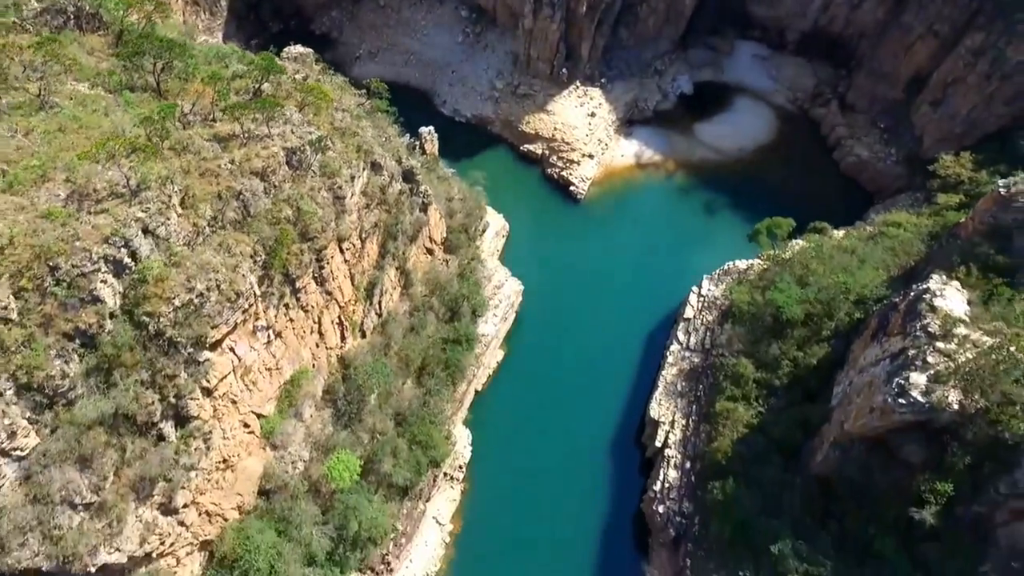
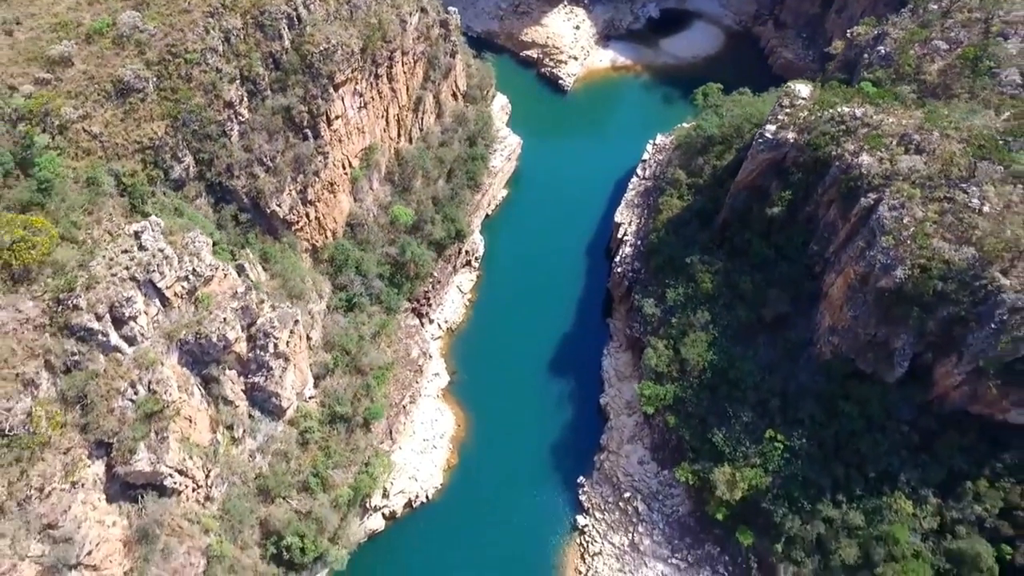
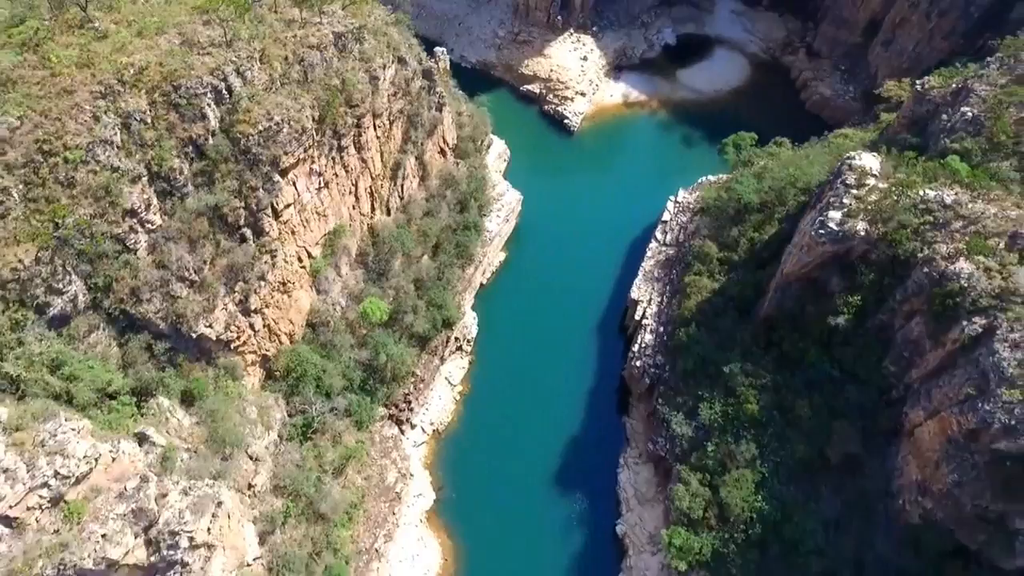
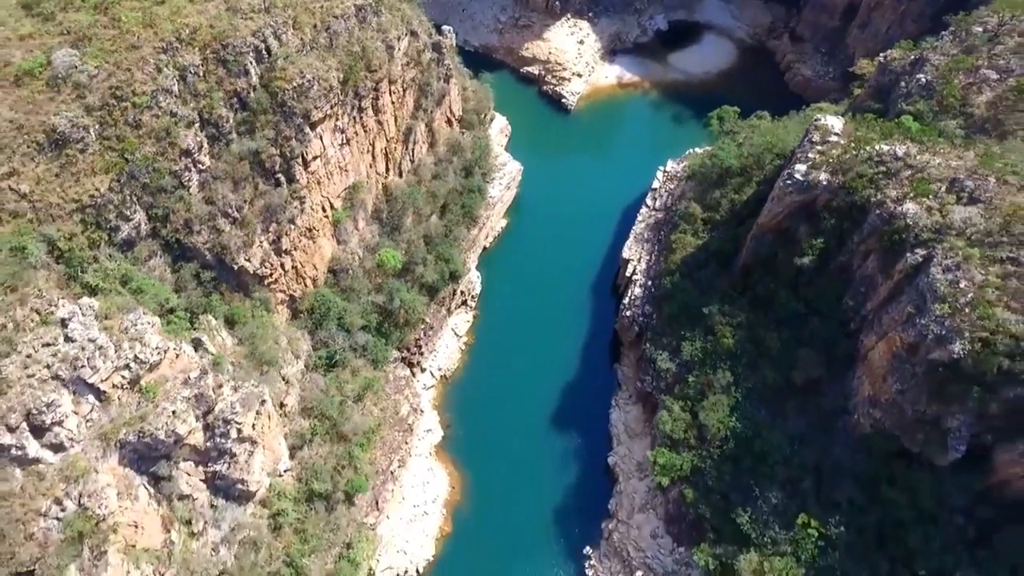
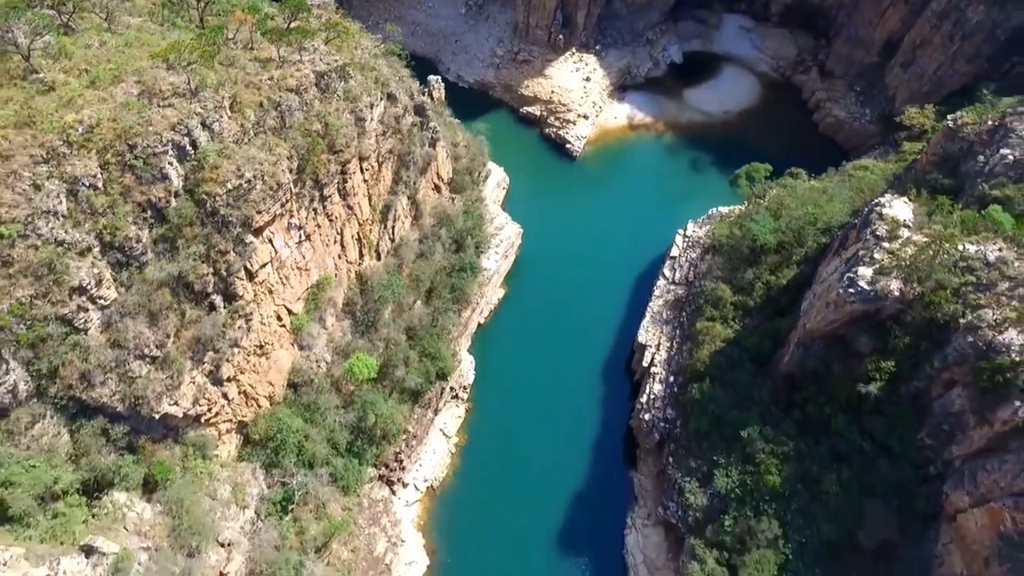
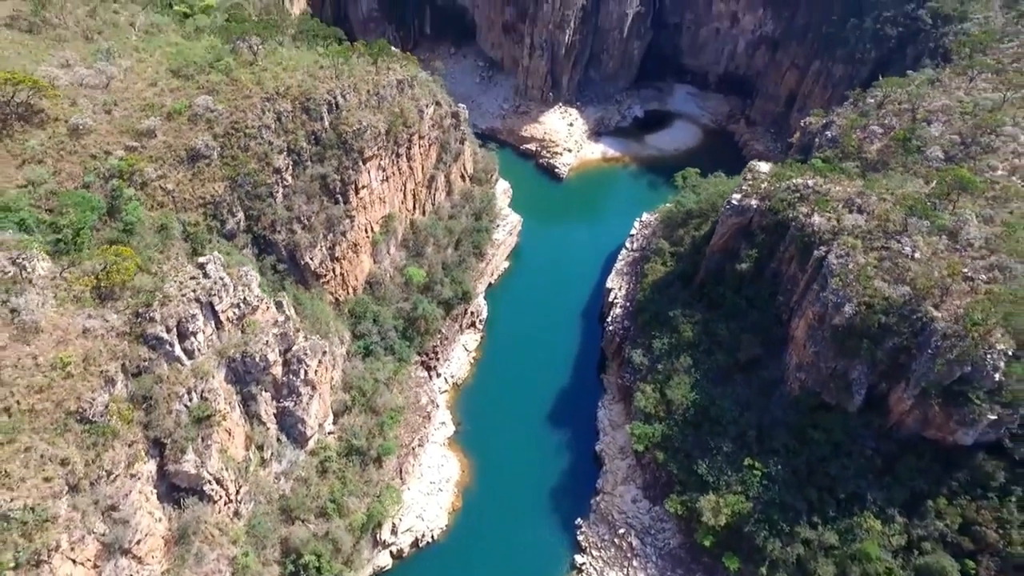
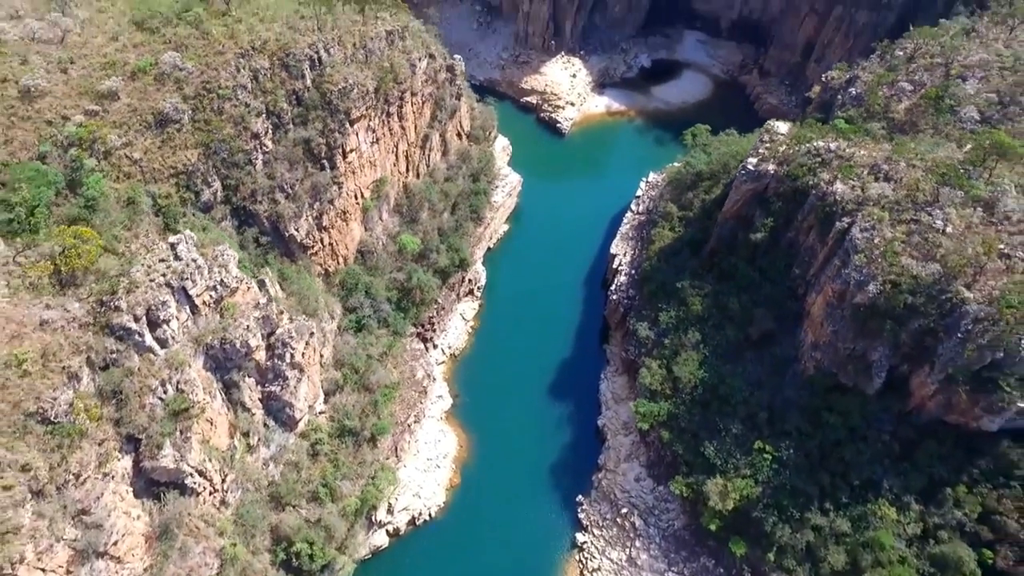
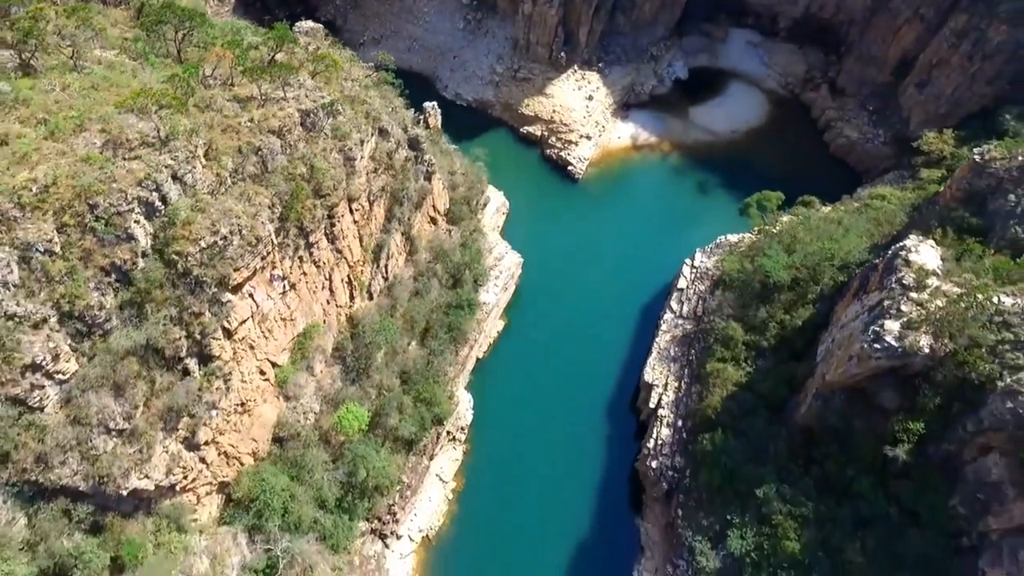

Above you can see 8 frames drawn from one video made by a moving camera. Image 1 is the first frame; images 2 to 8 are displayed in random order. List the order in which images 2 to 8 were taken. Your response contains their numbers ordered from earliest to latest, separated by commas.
8, 5, 3, 4, 2, 7, 6
